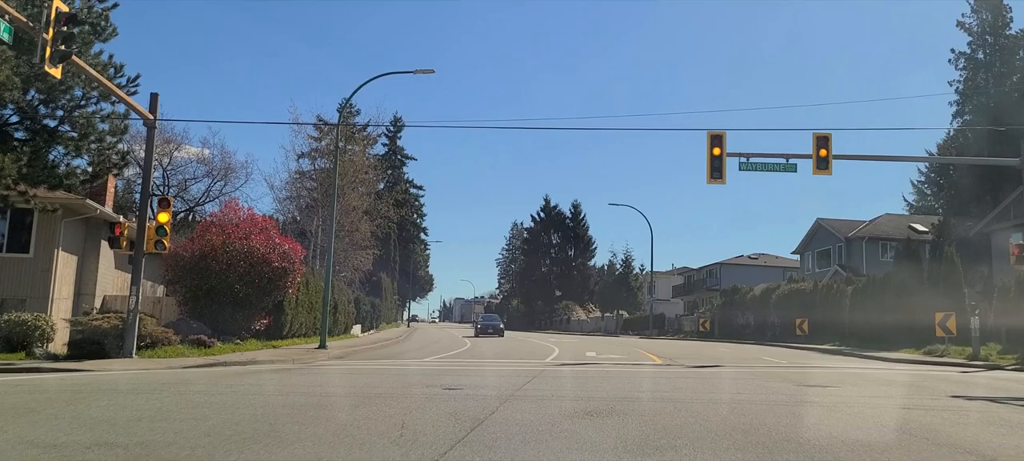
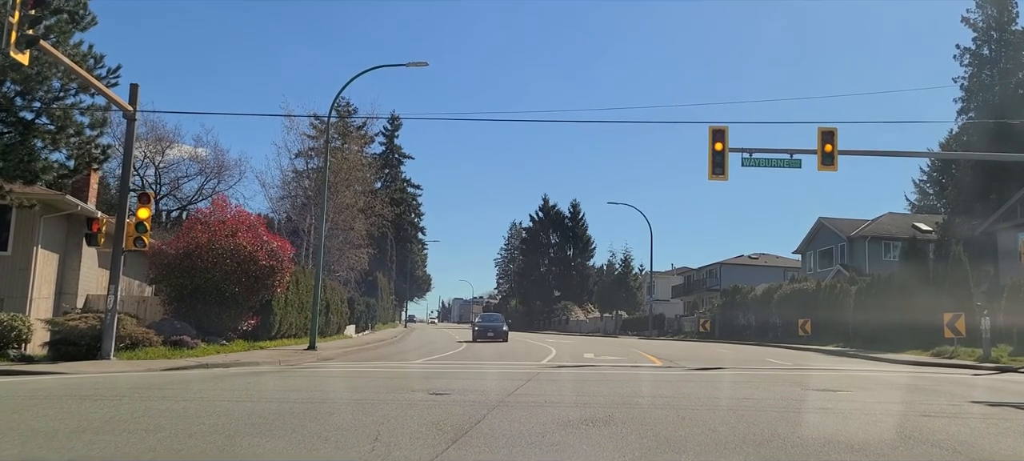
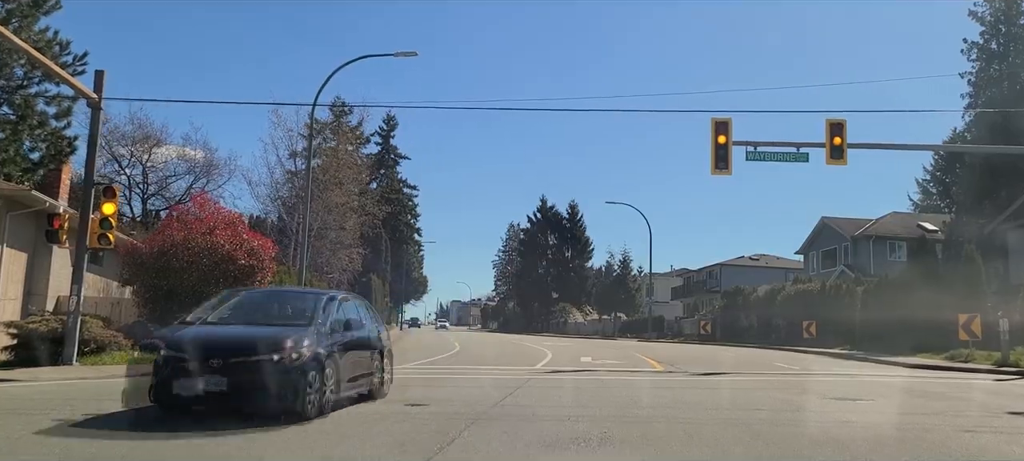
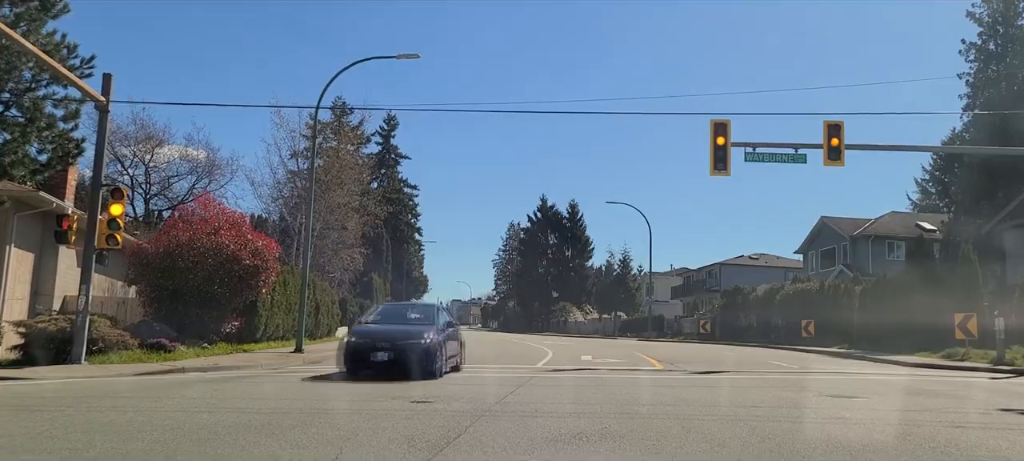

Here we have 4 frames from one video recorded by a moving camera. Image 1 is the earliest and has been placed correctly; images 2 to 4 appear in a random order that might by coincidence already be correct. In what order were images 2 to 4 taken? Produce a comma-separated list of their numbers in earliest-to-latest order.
2, 4, 3
